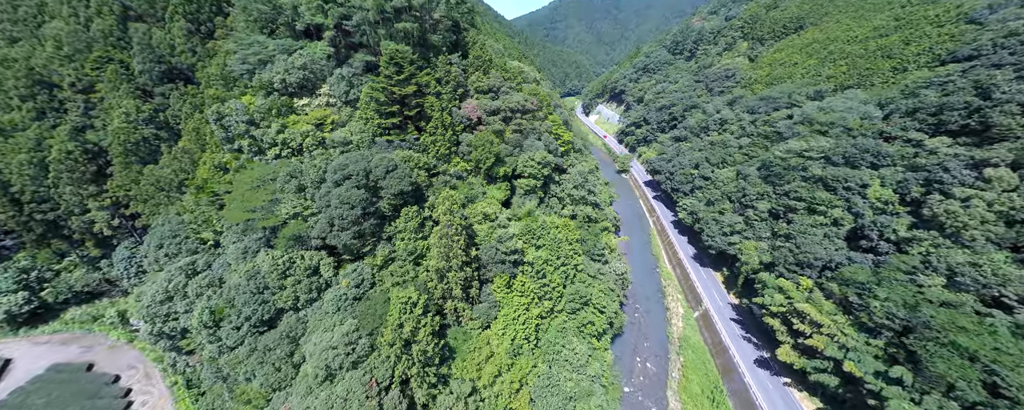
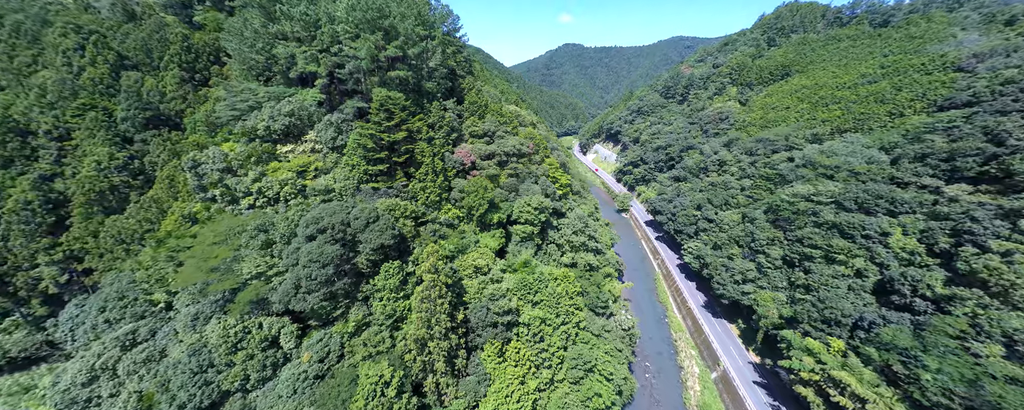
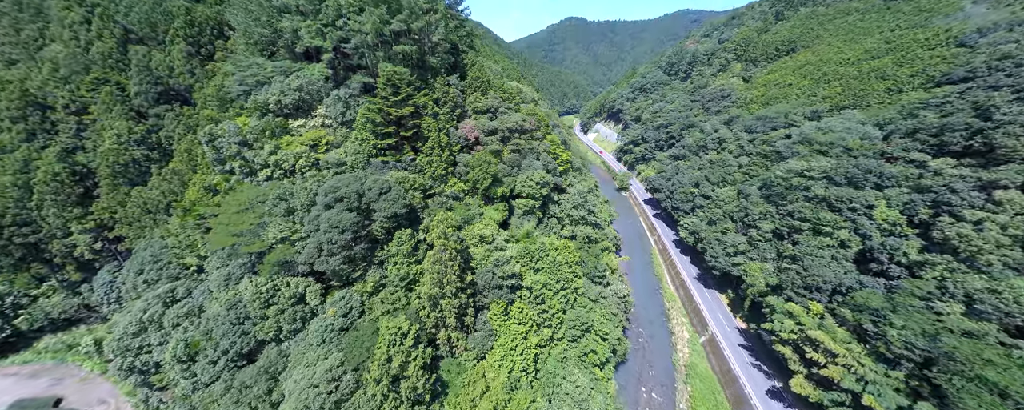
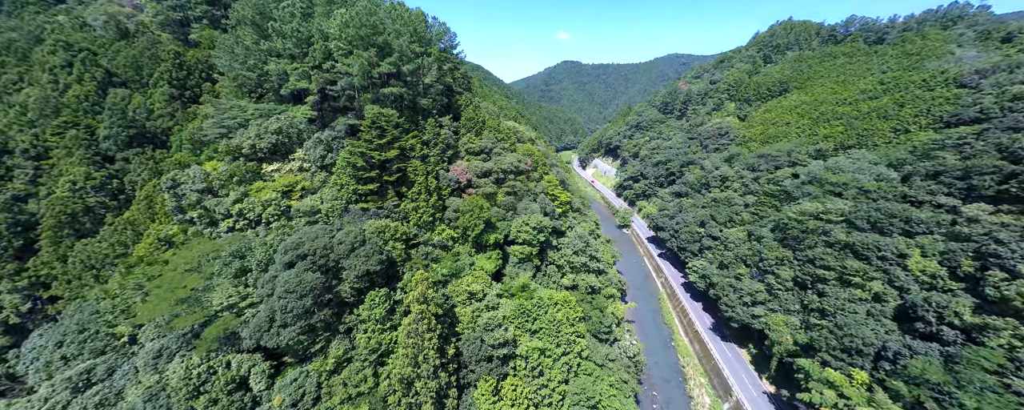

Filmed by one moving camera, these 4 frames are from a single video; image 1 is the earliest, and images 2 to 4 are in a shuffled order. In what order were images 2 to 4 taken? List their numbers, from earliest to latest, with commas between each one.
3, 2, 4
